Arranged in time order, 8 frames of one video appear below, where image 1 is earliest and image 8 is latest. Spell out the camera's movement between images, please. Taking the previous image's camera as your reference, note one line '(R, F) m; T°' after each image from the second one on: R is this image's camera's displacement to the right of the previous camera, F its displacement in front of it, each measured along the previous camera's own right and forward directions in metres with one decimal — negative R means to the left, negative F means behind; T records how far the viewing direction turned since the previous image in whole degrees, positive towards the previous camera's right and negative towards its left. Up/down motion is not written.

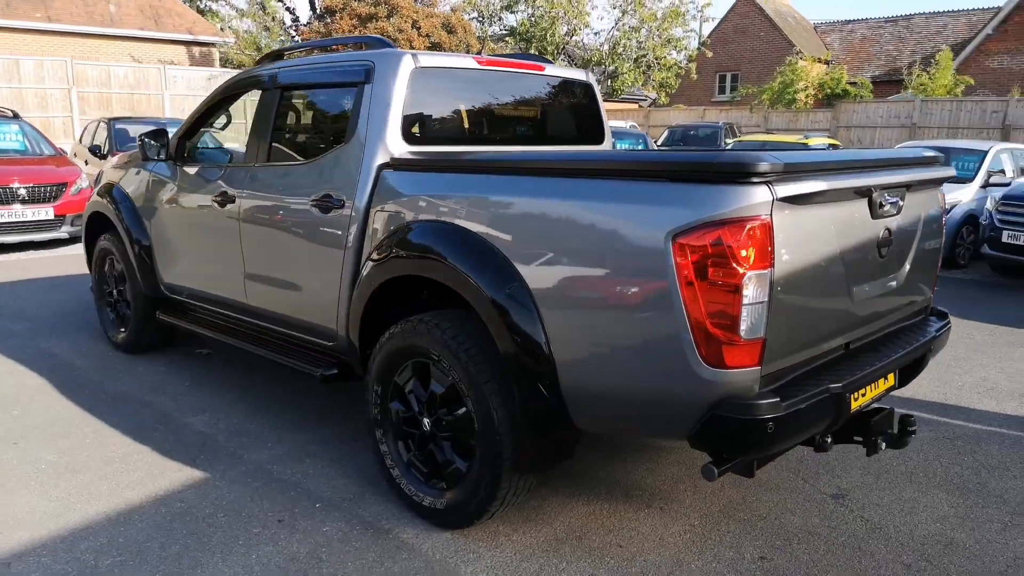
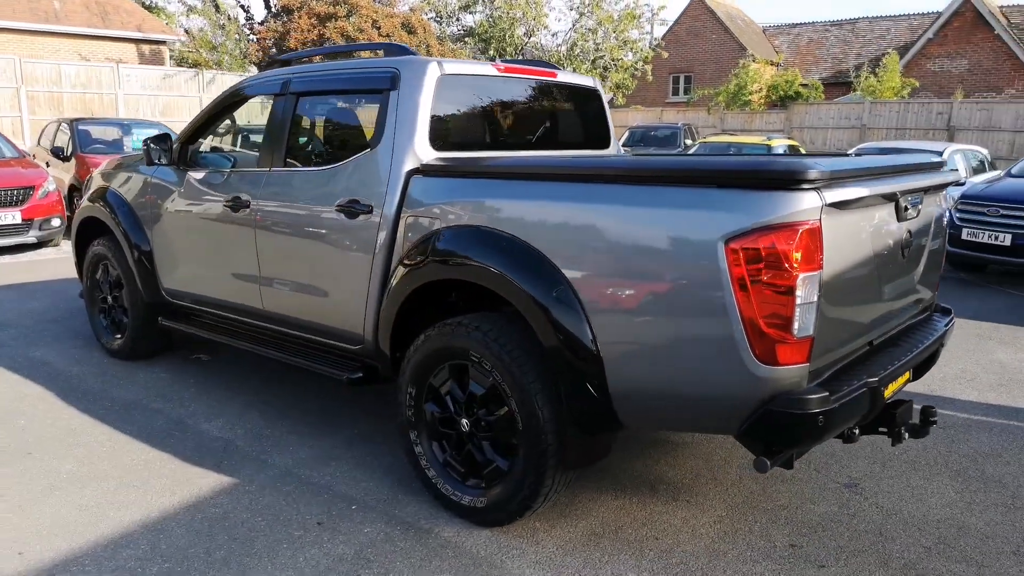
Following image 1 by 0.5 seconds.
(-0.3, -0.1) m; +4°
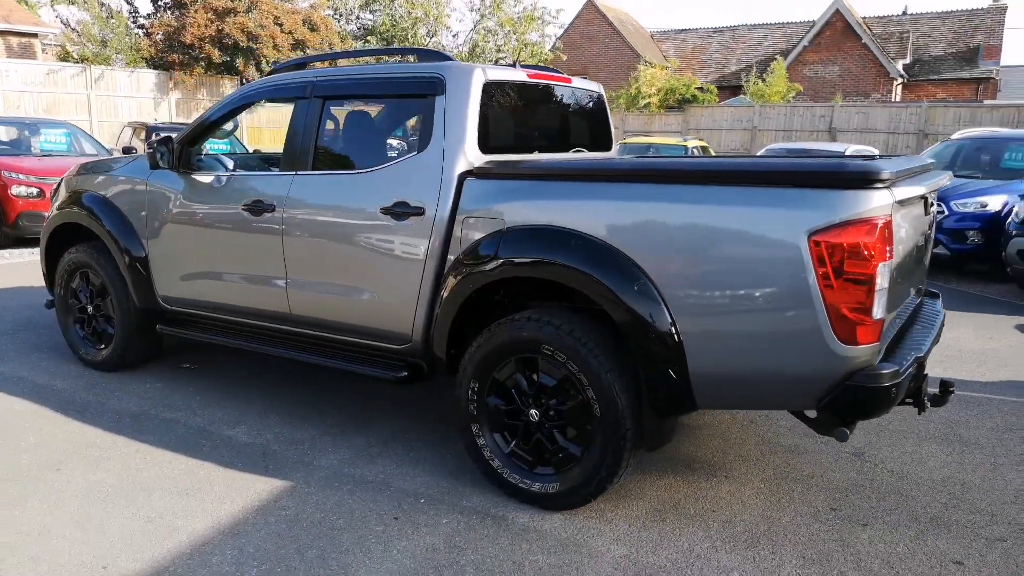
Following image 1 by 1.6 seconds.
(-0.8, -0.1) m; +8°
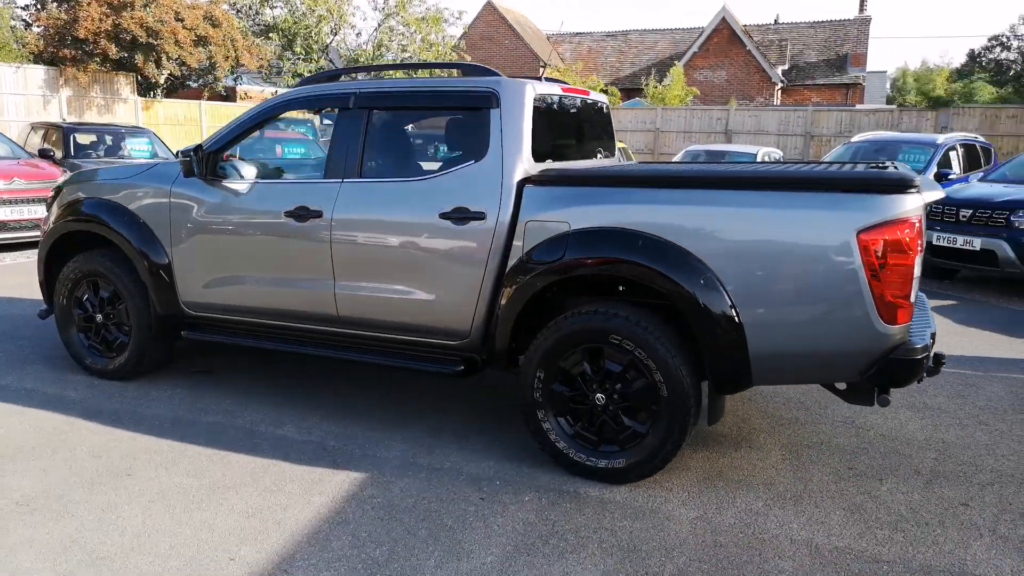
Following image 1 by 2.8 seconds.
(-0.8, -0.3) m; +8°
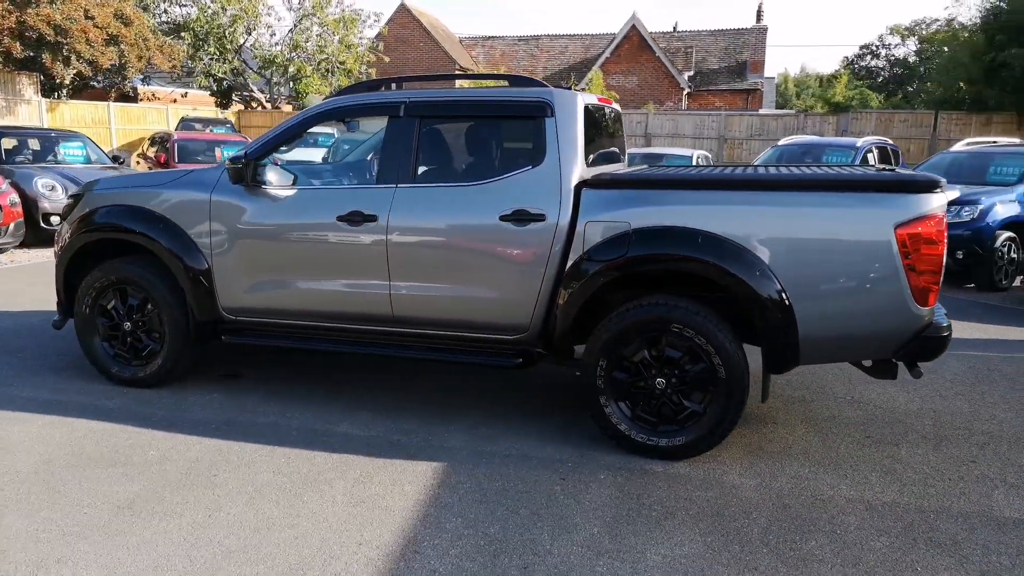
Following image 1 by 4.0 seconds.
(-0.8, -0.2) m; +7°
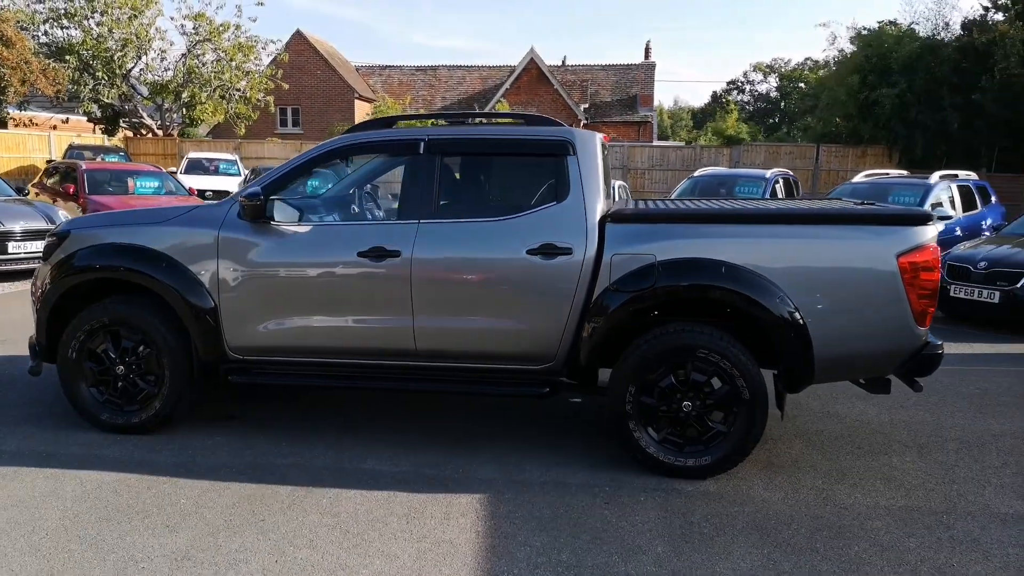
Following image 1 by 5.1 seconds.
(-0.8, -0.1) m; +8°
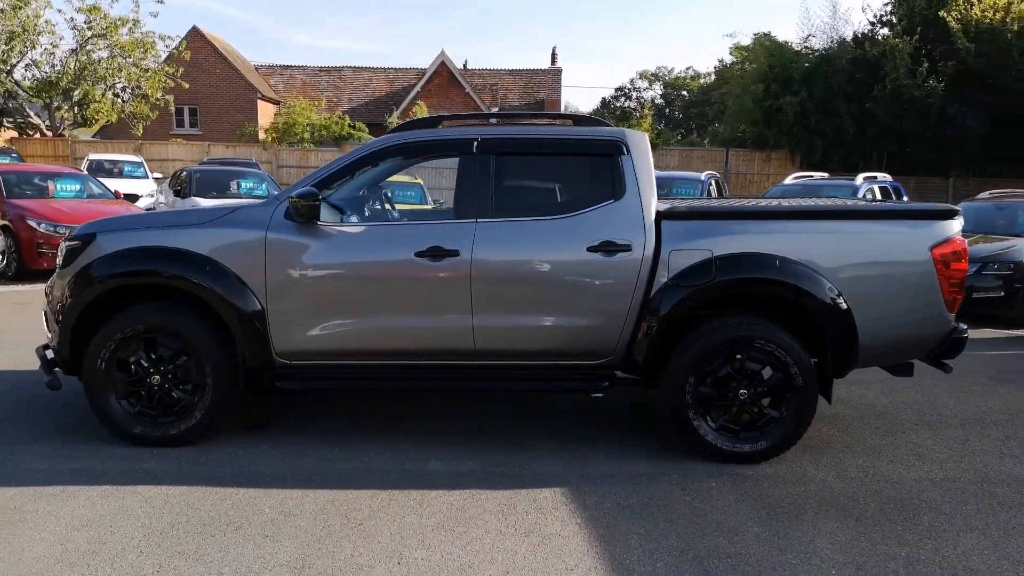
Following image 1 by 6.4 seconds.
(-1.0, 0.0) m; +8°
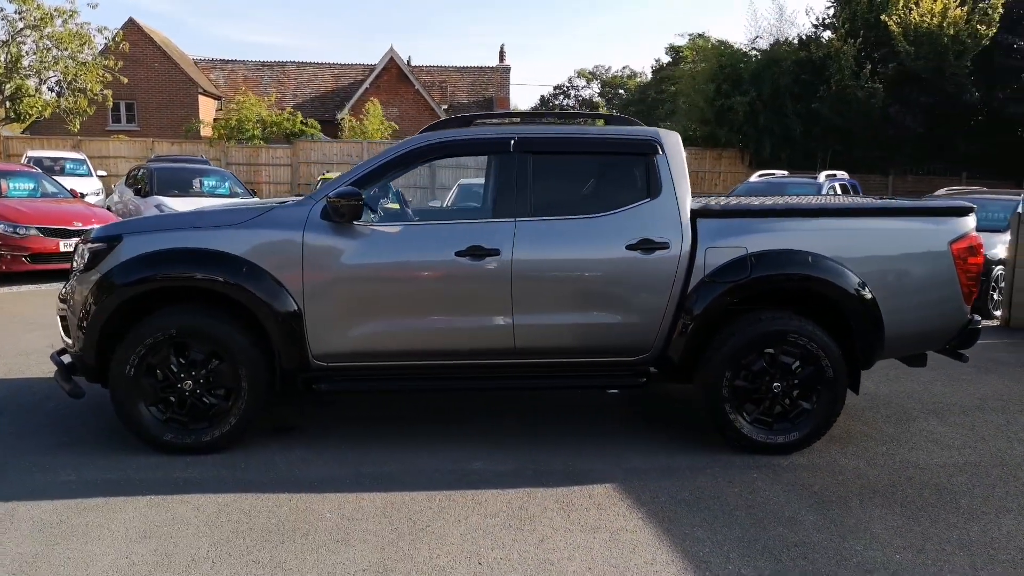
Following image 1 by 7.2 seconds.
(-0.6, 0.0) m; +5°
